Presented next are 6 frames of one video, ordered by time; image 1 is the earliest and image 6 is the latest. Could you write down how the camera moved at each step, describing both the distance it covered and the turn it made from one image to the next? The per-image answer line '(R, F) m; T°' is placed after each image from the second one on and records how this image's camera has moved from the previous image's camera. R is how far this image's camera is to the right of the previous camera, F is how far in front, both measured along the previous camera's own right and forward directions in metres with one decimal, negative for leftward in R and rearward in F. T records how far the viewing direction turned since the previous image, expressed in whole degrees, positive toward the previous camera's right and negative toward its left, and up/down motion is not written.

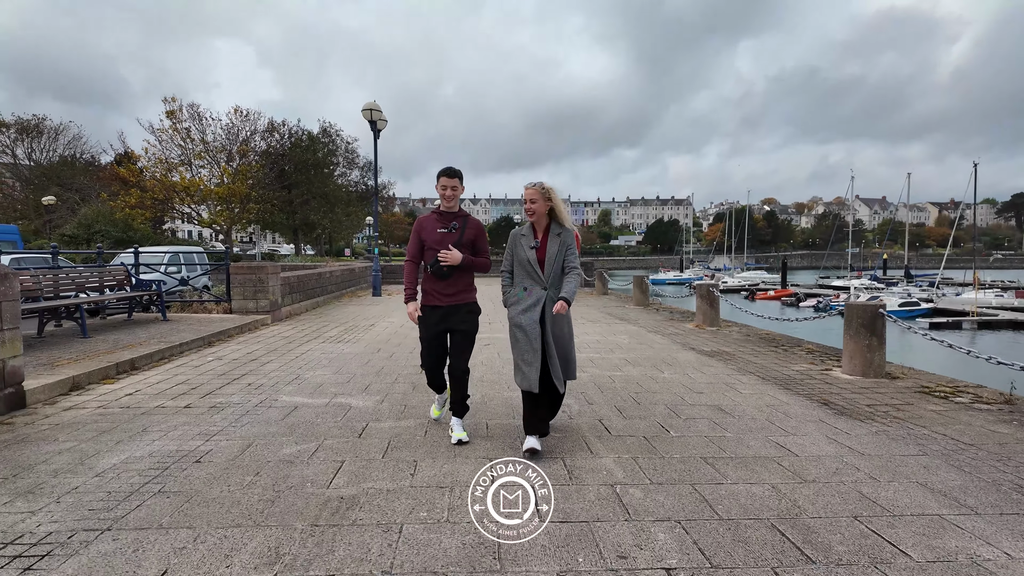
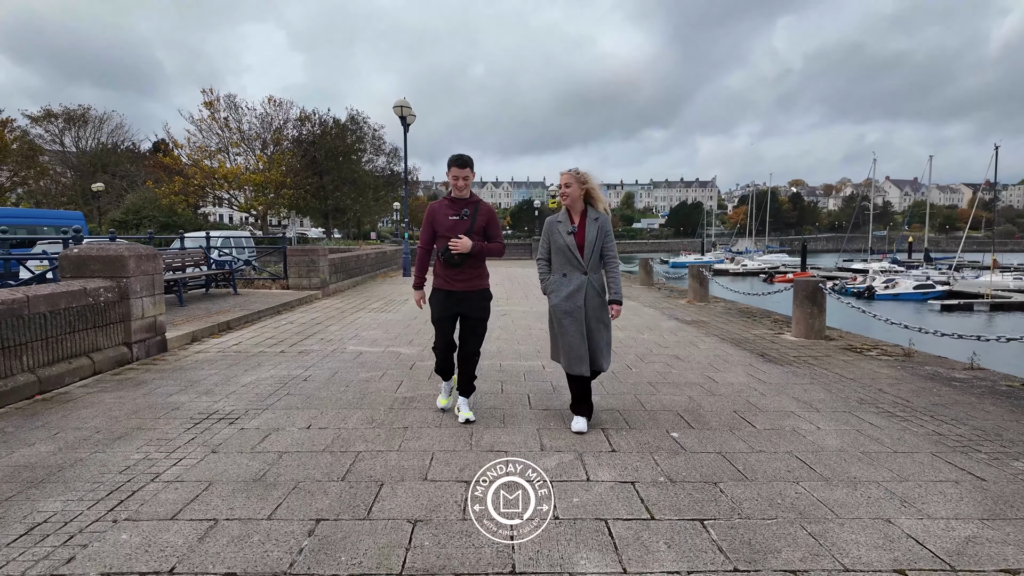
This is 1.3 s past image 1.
(+0.1, -1.5) m; -2°
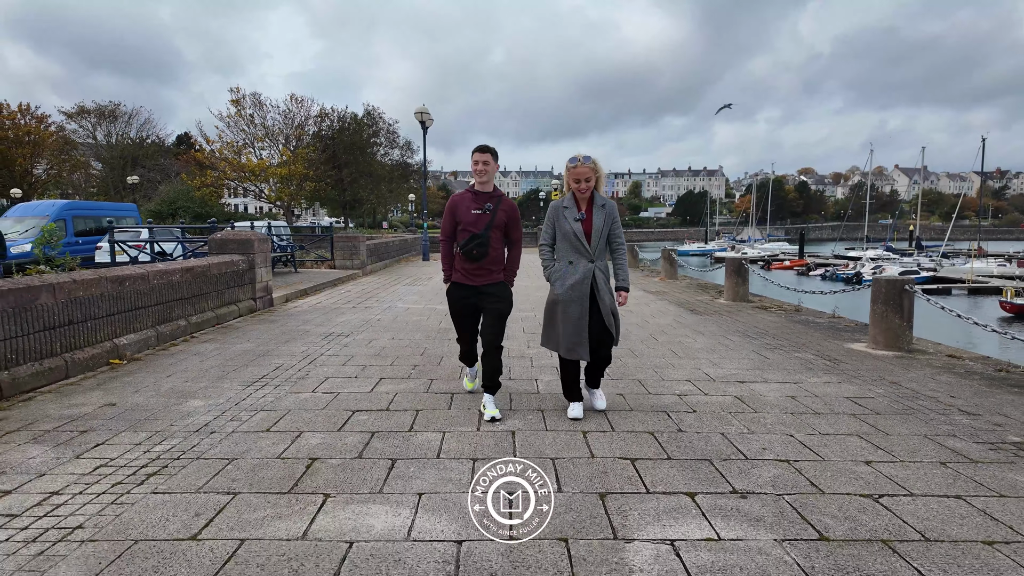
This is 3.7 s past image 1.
(+0.1, -2.6) m; -1°
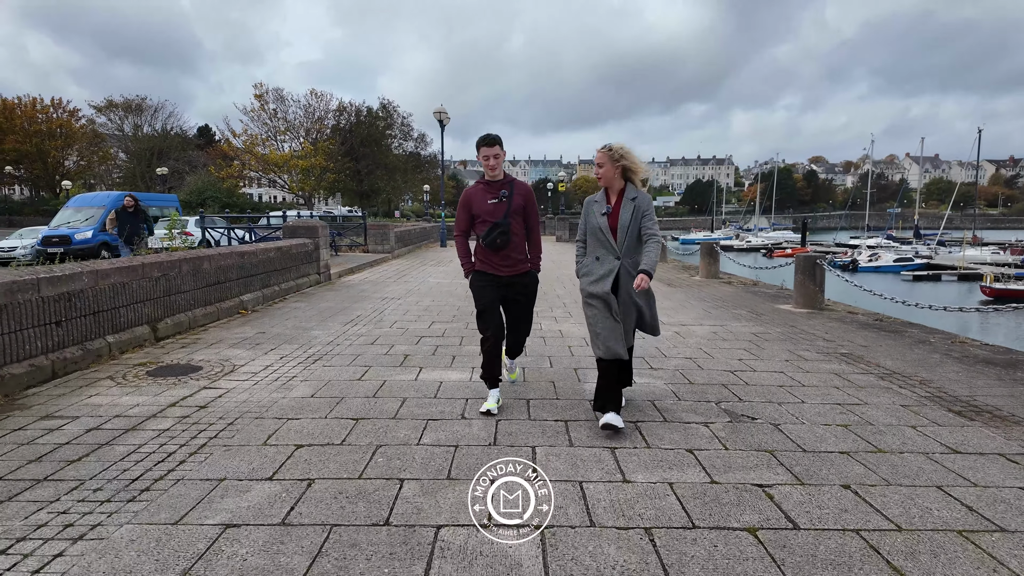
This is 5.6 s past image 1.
(0.0, -2.1) m; -1°
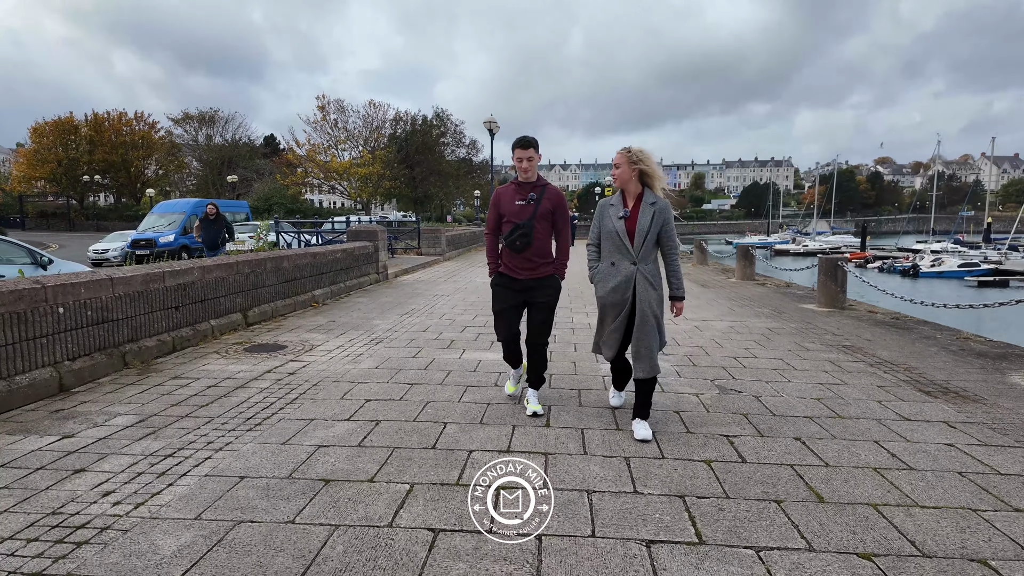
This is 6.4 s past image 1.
(+0.2, -0.8) m; -5°
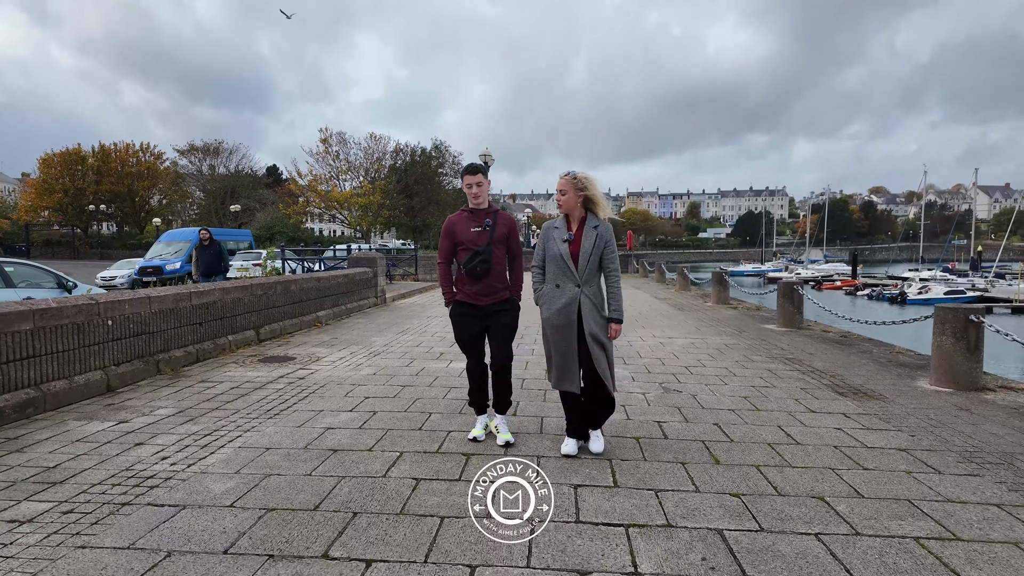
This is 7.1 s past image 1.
(+0.2, -0.8) m; 0°
